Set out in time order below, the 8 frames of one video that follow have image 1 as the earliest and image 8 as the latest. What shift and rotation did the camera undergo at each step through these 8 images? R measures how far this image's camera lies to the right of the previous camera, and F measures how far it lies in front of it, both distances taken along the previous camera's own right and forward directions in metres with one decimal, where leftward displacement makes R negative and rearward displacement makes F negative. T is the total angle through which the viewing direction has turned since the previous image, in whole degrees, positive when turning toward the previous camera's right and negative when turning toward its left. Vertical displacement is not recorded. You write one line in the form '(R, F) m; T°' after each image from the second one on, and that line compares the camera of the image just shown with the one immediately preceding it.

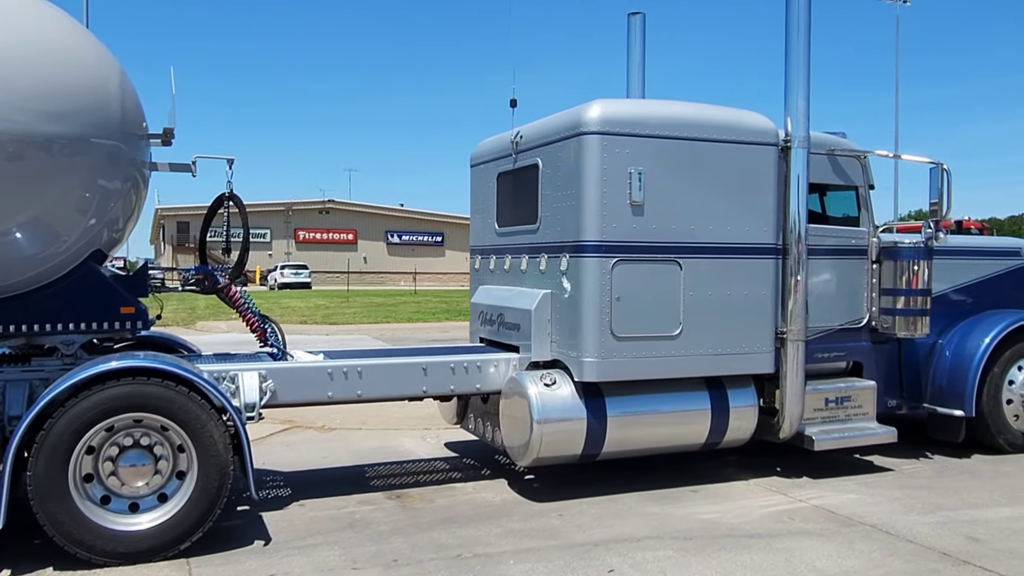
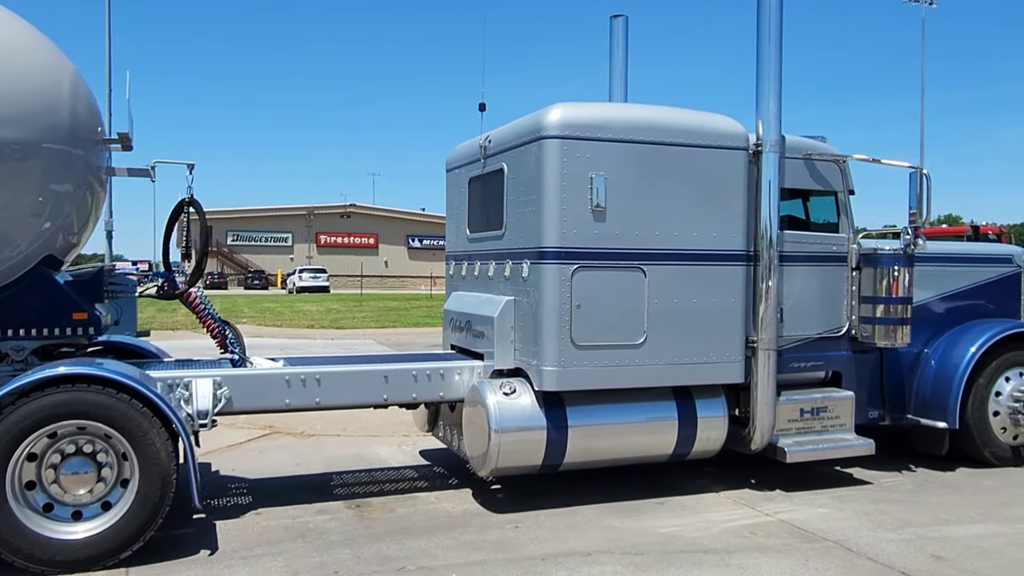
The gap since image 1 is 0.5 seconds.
(+0.4, +0.1) m; -1°
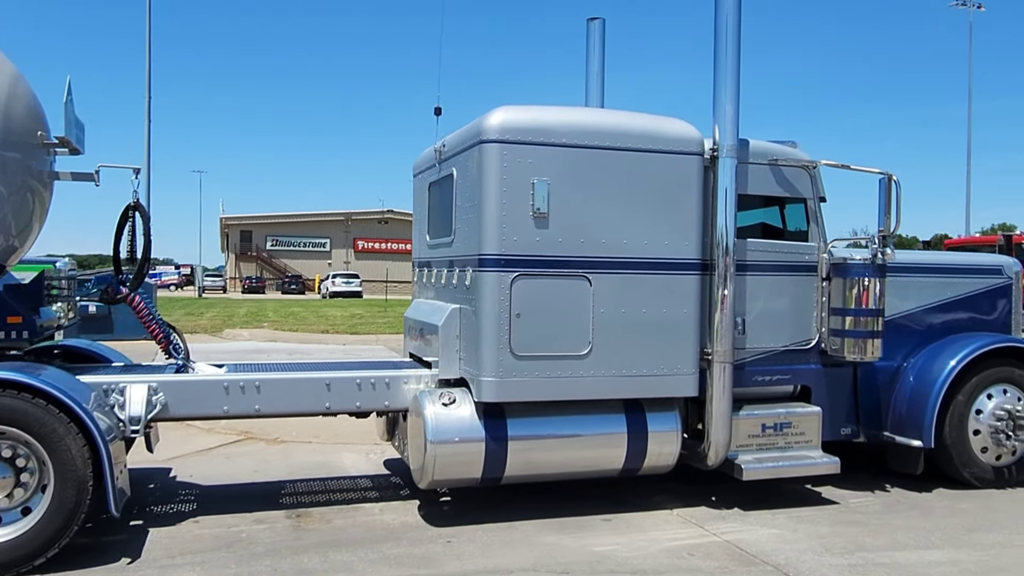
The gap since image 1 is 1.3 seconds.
(+0.6, +0.1) m; -3°
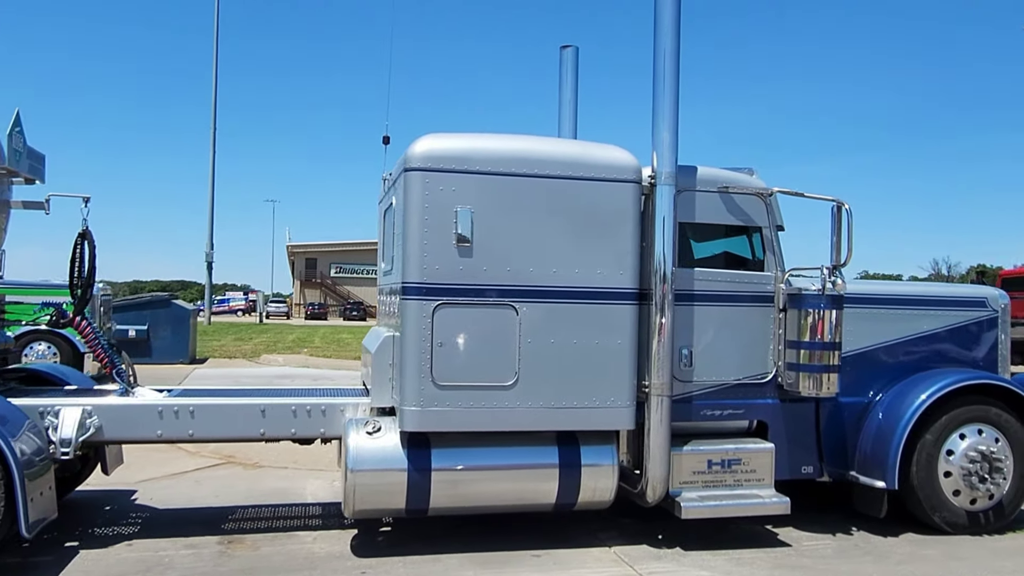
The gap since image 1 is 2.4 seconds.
(+0.8, +0.1) m; -4°
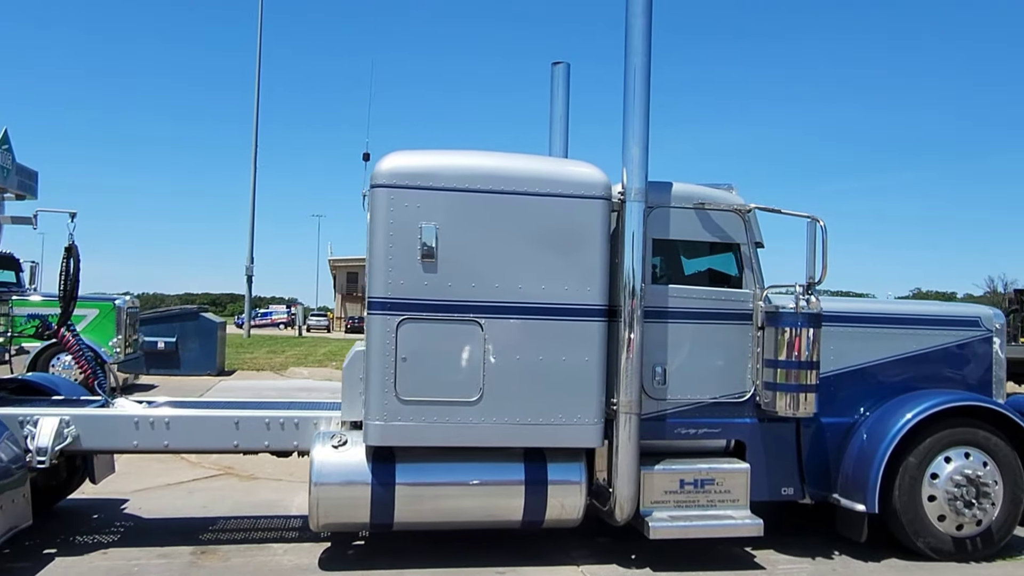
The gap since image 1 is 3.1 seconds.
(+0.4, 0.0) m; -3°
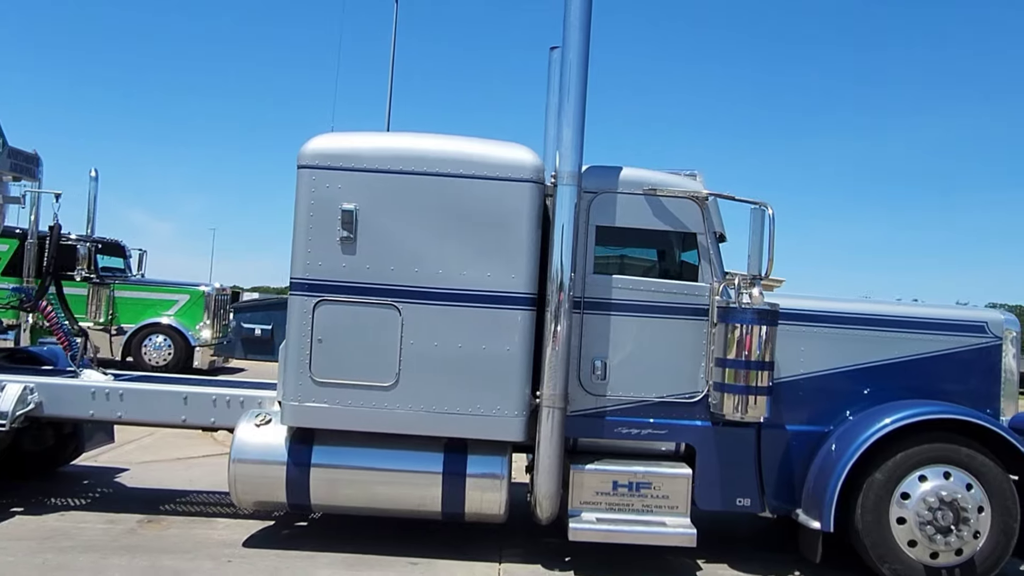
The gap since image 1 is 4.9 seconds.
(+1.2, +0.2) m; -9°
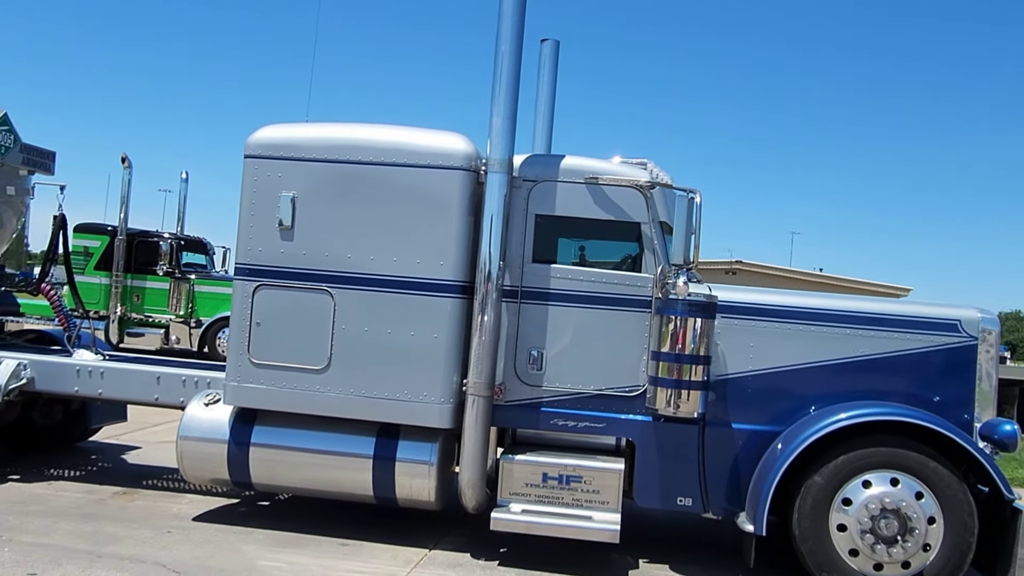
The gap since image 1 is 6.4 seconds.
(+1.0, +0.1) m; -8°
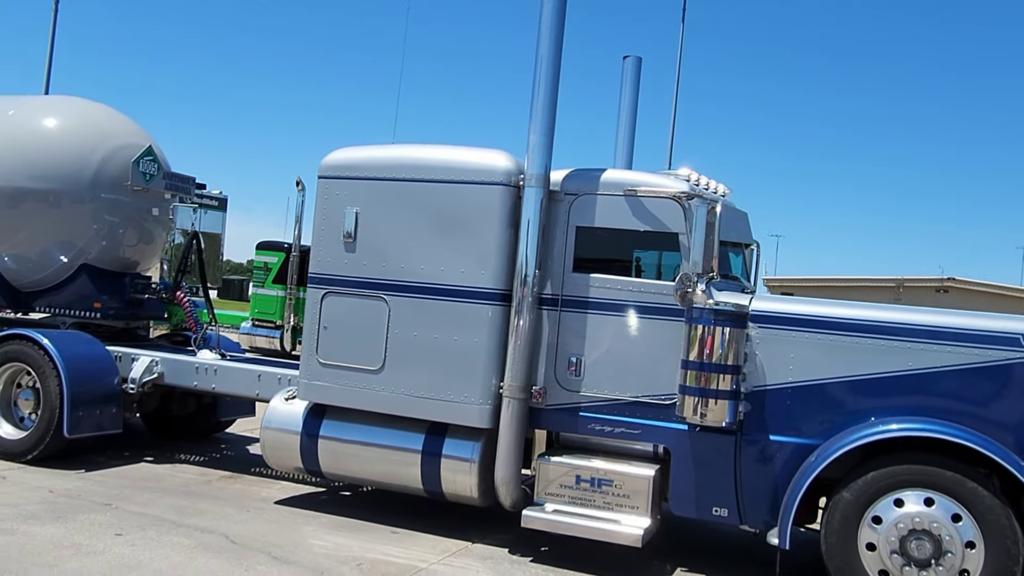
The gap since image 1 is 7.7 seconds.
(+0.9, -0.1) m; -13°
